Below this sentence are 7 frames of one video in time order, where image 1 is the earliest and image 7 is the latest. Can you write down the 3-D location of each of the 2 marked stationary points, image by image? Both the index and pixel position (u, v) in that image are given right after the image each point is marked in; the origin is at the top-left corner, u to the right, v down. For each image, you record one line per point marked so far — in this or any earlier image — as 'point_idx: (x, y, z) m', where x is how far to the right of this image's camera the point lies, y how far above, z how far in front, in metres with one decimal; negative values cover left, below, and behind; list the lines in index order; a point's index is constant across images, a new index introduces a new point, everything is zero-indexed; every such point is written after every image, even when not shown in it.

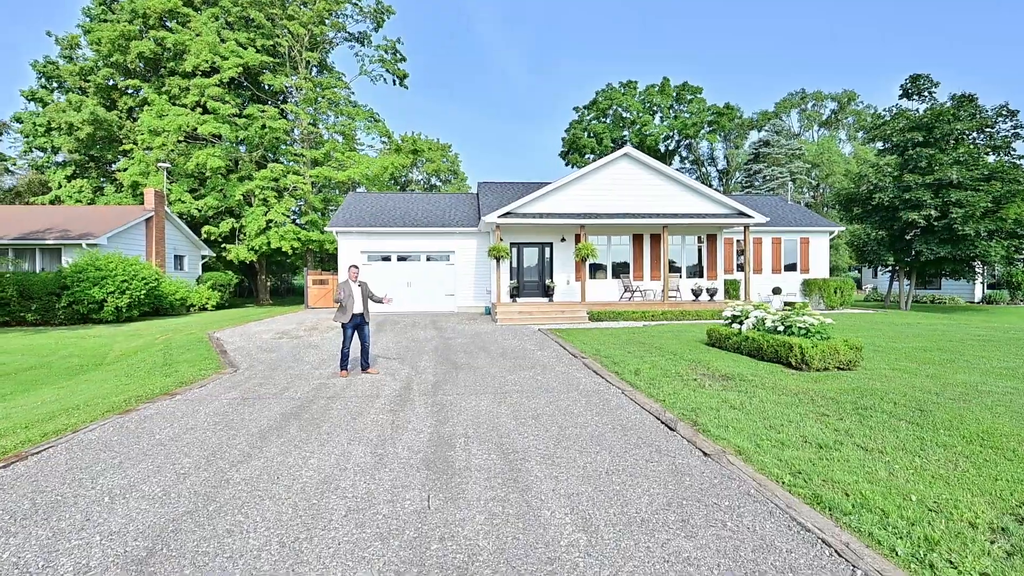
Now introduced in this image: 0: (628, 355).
0: (+2.1, -1.2, +9.2) m
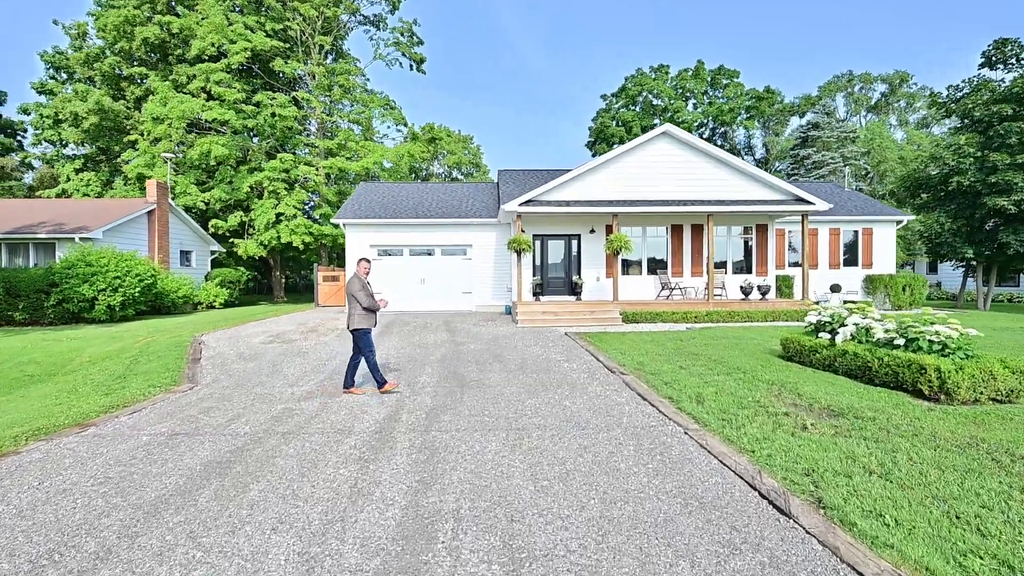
0: (+2.4, -1.2, +7.2) m
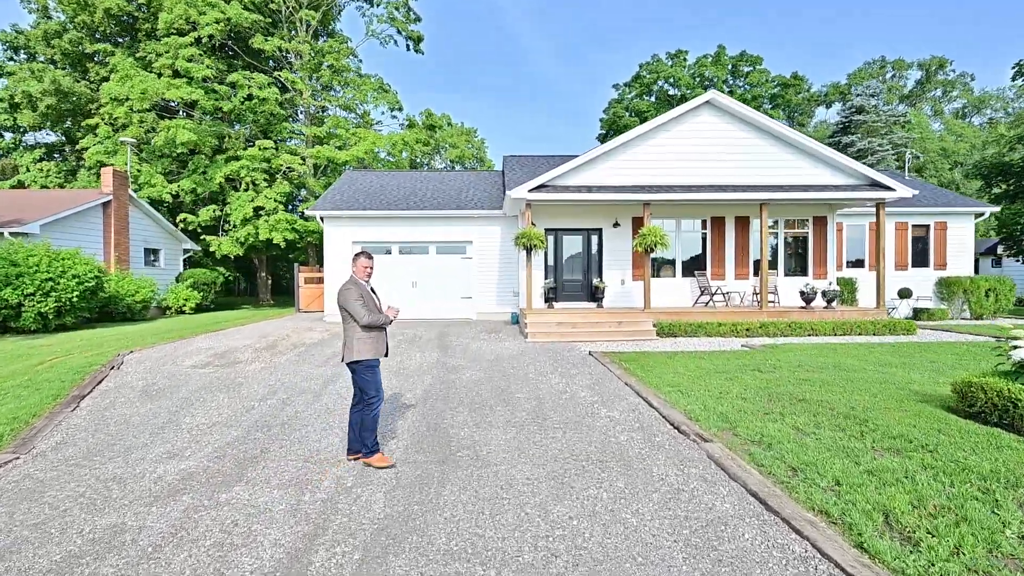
0: (+2.5, -1.3, +4.3) m
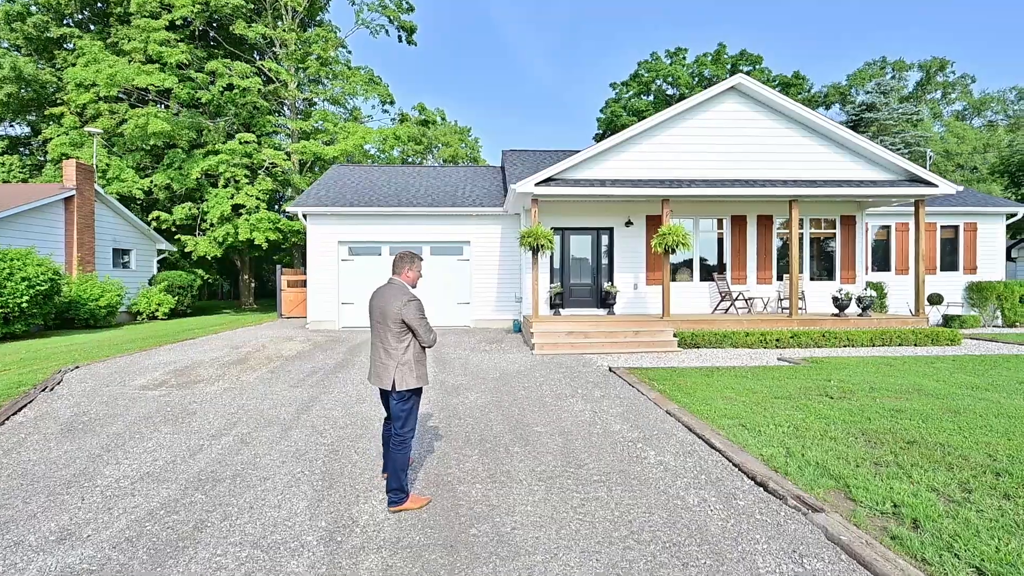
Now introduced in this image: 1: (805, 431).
0: (+2.7, -1.3, +3.1) m
1: (+2.7, -1.3, +4.7) m
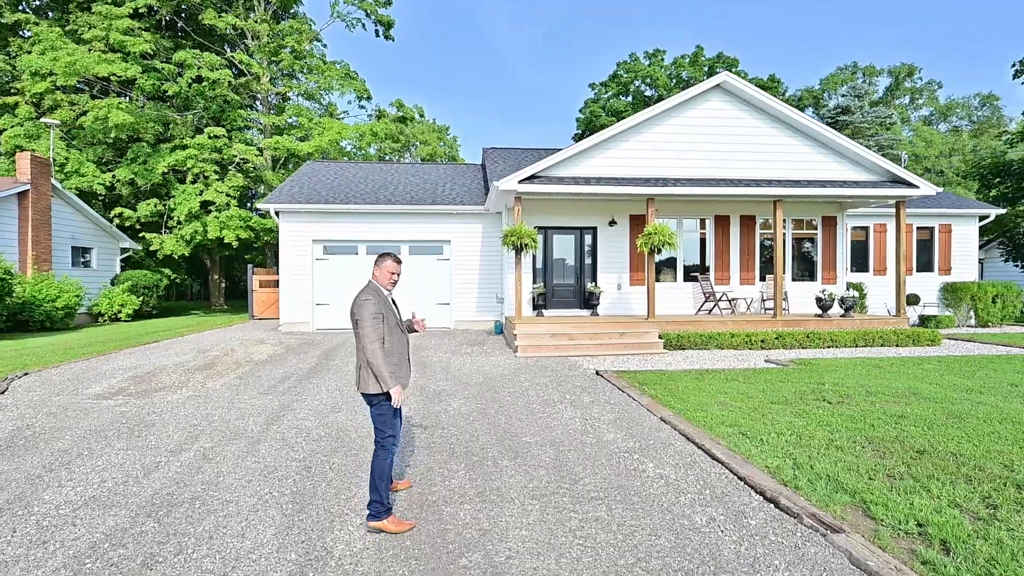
0: (+2.7, -1.4, +2.9) m
1: (+2.6, -1.3, +4.4) m
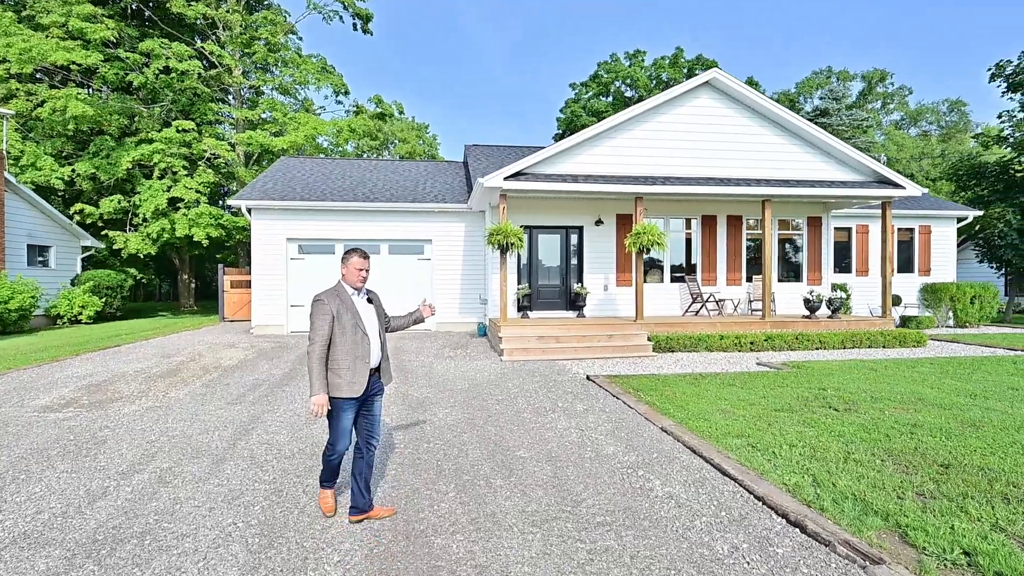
0: (+2.7, -1.4, +2.6) m
1: (+2.5, -1.3, +4.2) m
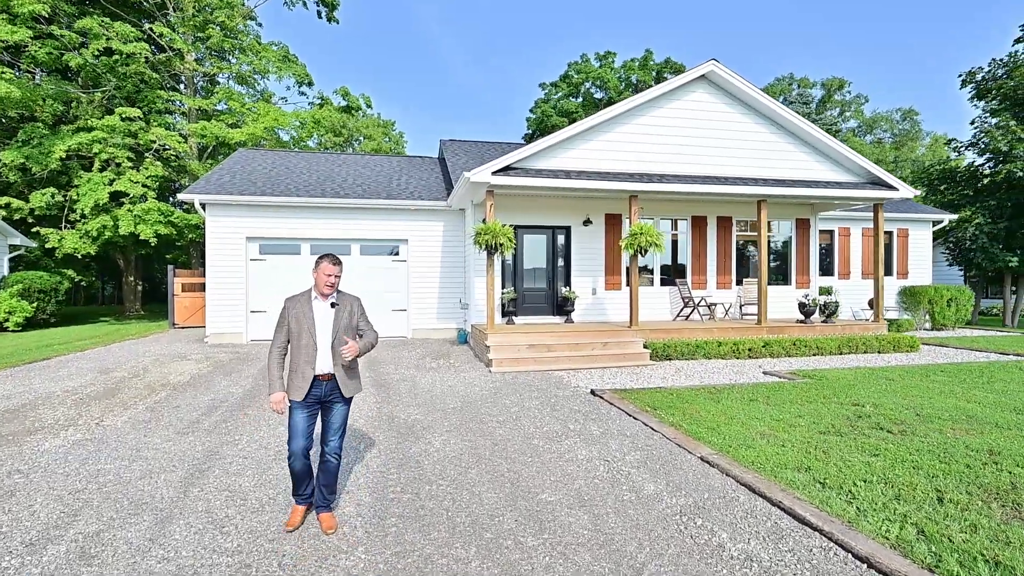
0: (+3.0, -1.4, +2.0) m
1: (+2.7, -1.4, +3.5) m
